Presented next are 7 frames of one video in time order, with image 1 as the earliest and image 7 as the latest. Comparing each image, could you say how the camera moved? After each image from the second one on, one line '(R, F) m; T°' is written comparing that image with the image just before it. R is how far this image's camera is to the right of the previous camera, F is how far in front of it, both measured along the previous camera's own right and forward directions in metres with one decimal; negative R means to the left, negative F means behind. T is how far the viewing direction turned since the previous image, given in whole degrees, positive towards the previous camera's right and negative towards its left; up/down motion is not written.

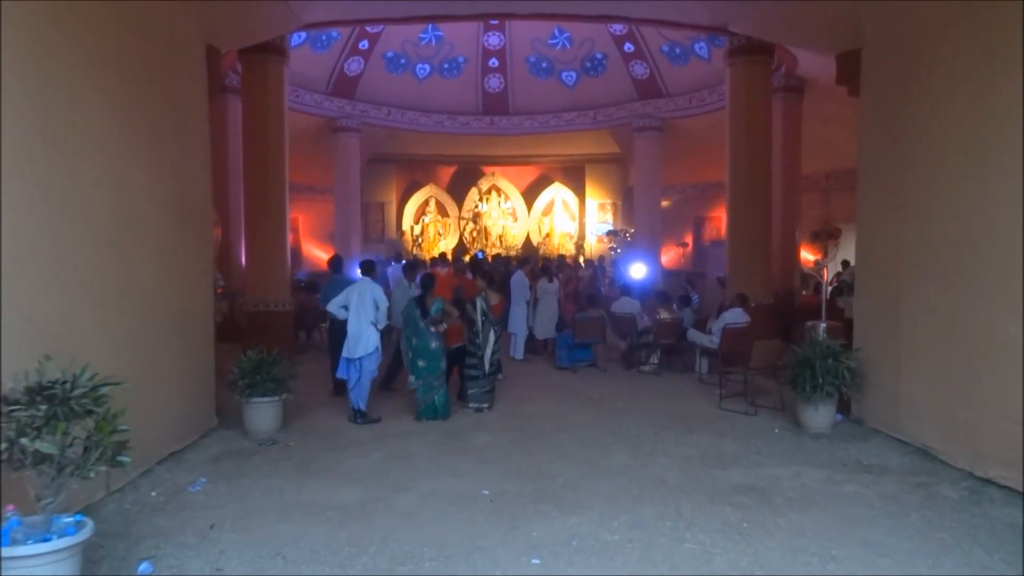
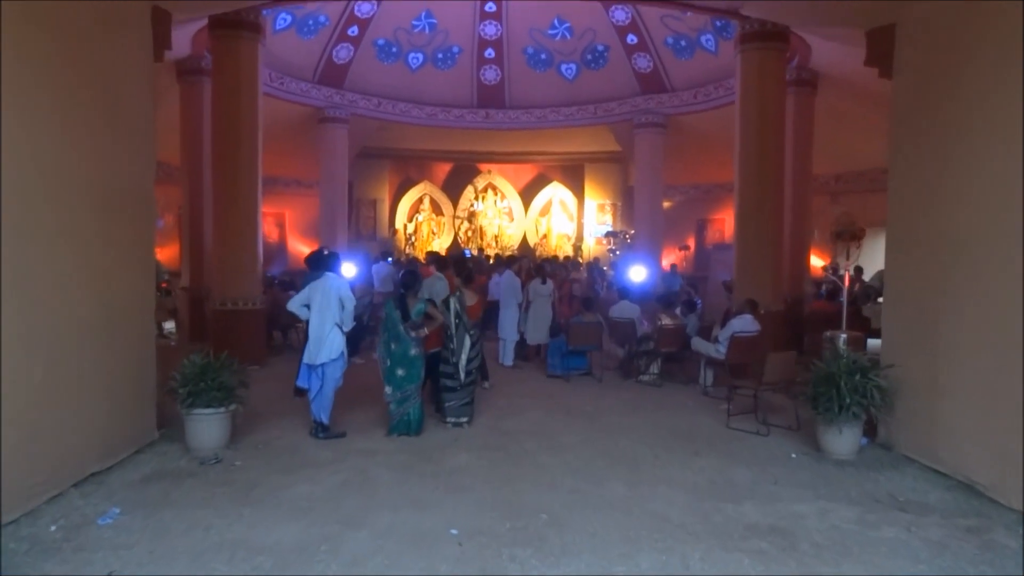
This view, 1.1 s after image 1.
(+0.1, +0.8) m; 0°
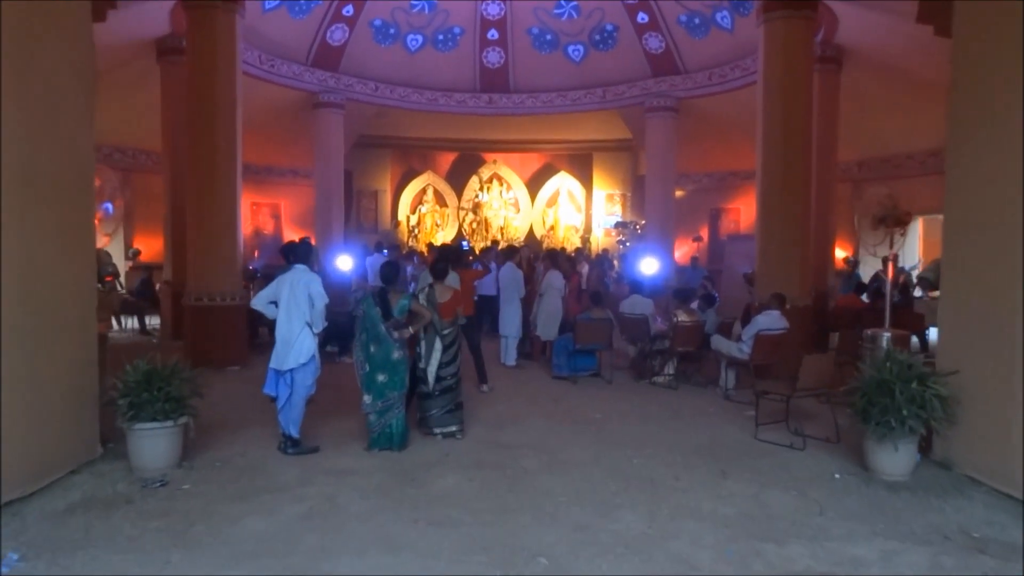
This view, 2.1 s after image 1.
(+0.1, +0.8) m; -1°
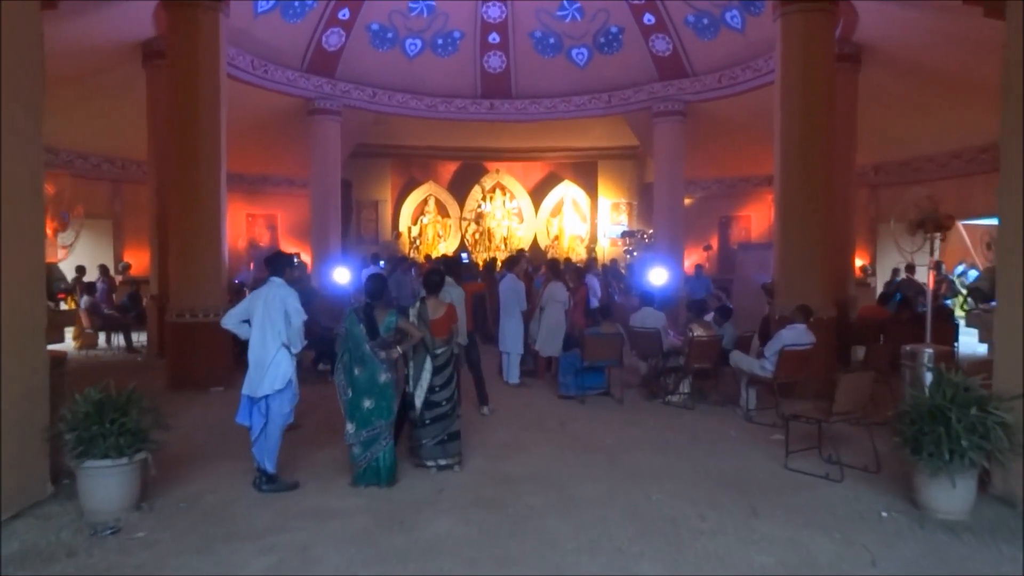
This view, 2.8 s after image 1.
(0.0, +0.5) m; 0°
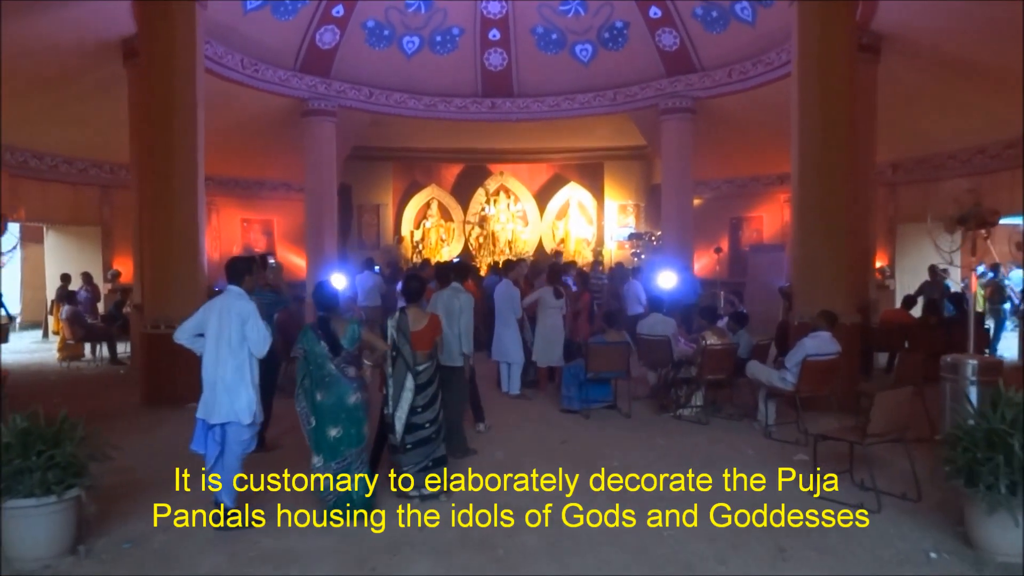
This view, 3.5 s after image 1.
(+0.1, +0.5) m; -1°
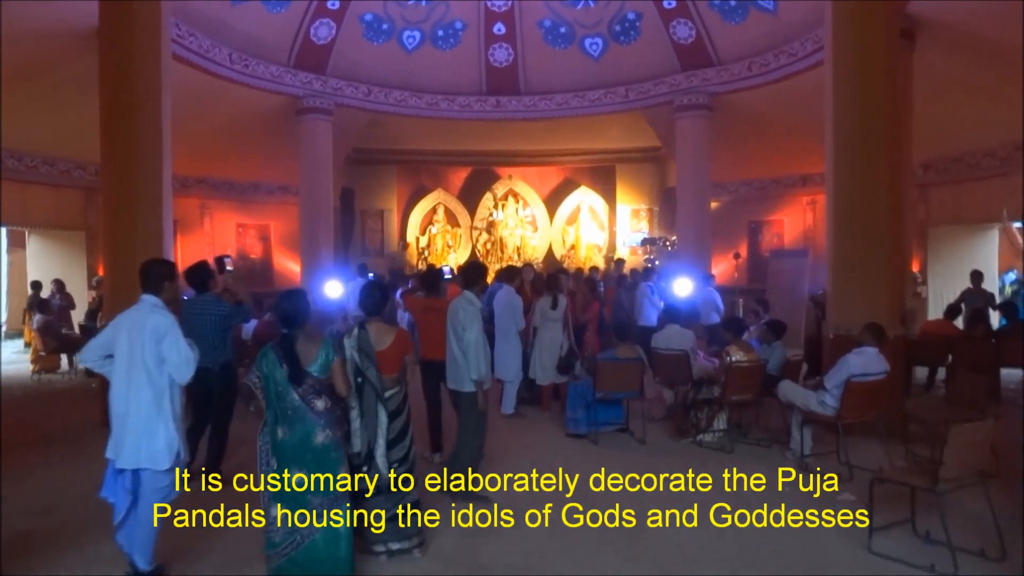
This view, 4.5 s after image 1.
(+0.1, +0.8) m; -1°
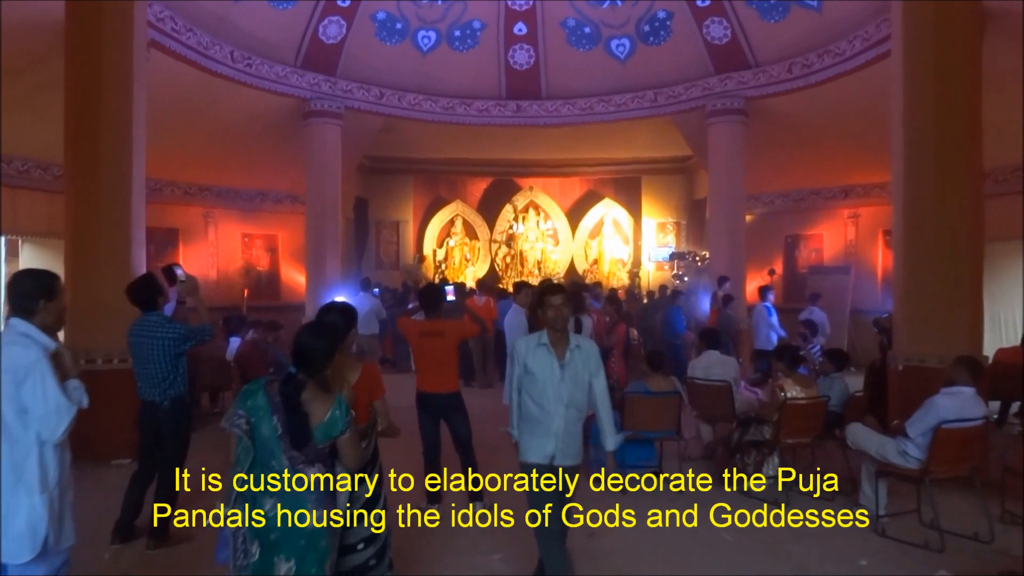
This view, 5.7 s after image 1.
(0.0, +0.9) m; -1°
